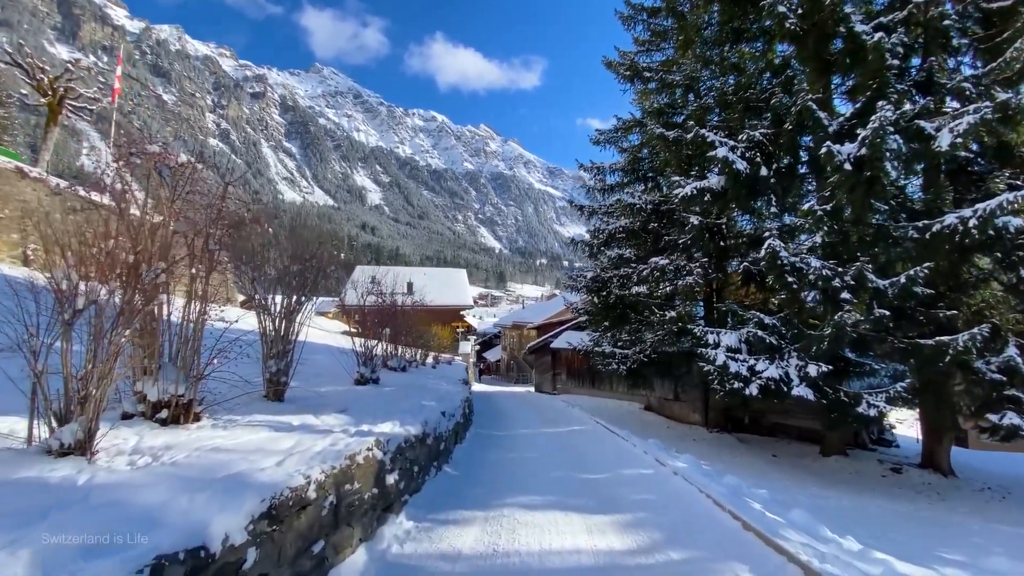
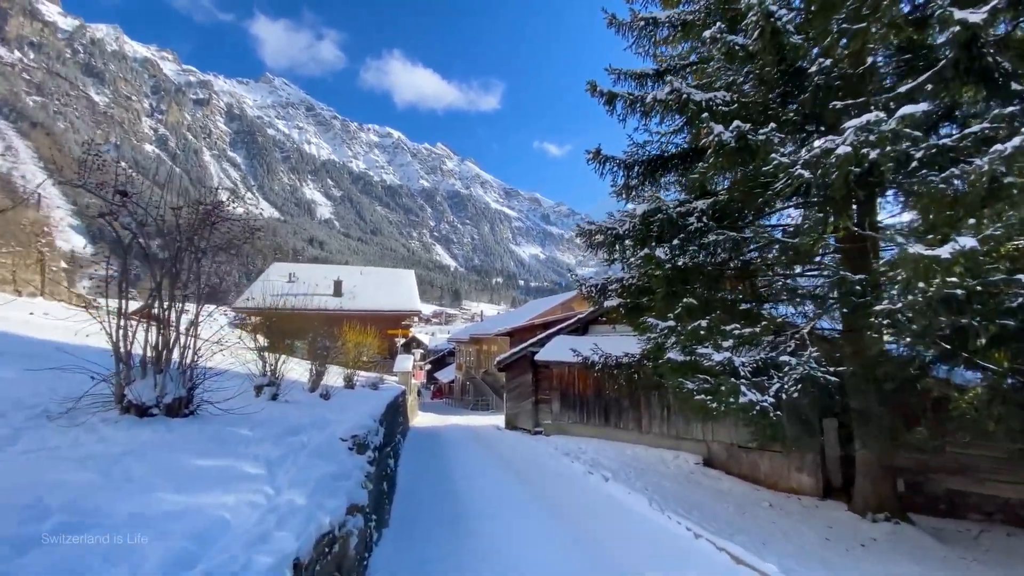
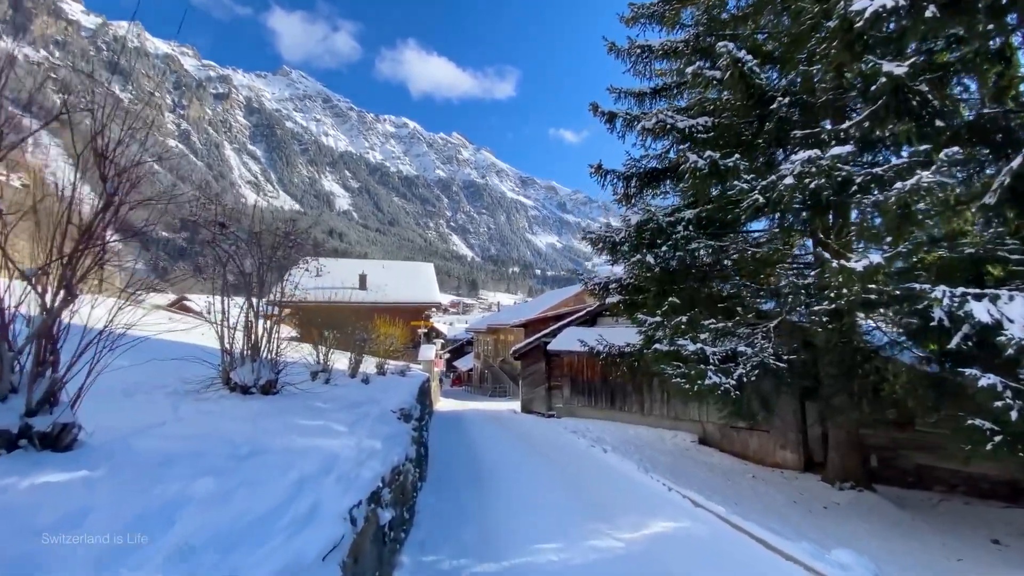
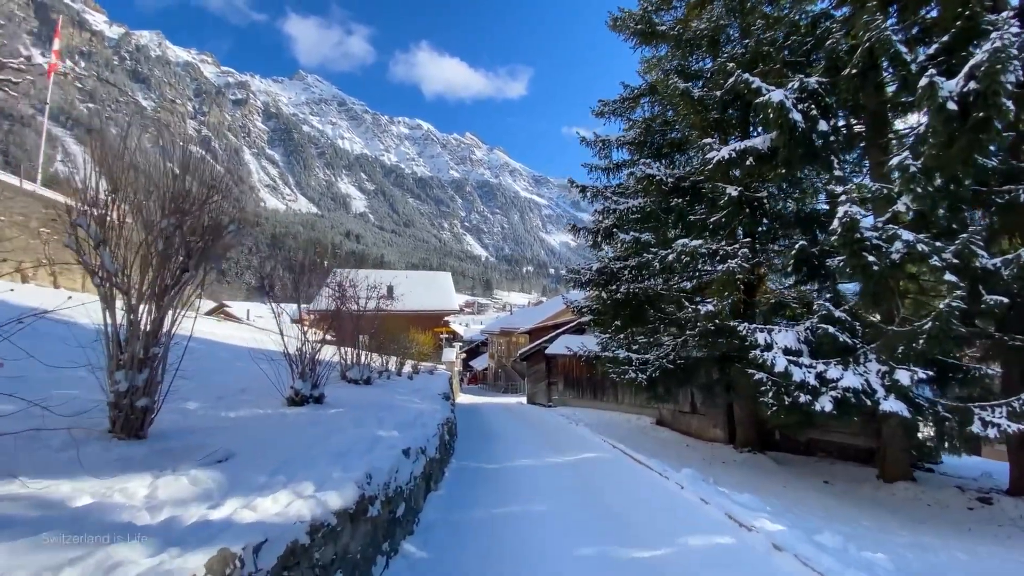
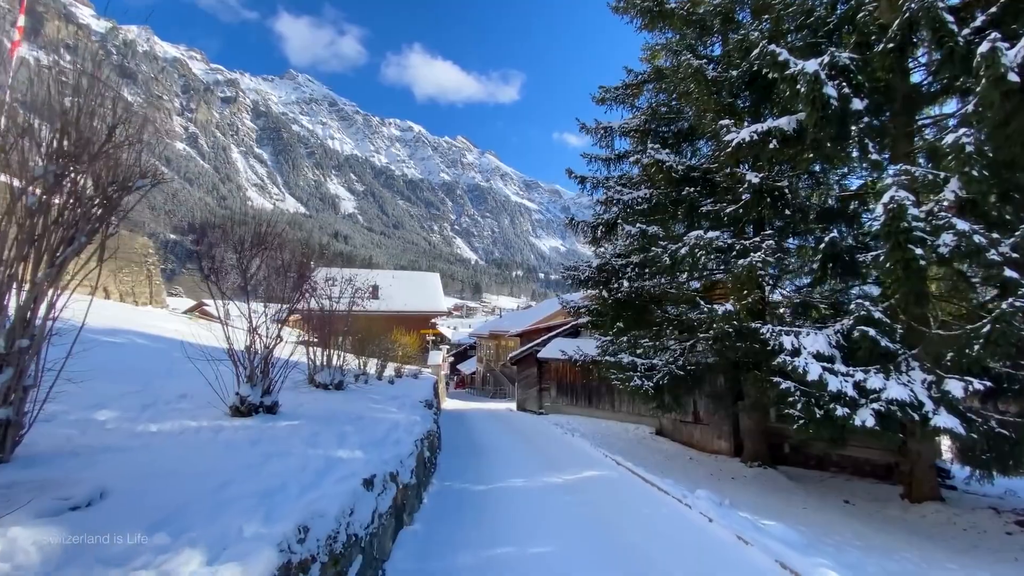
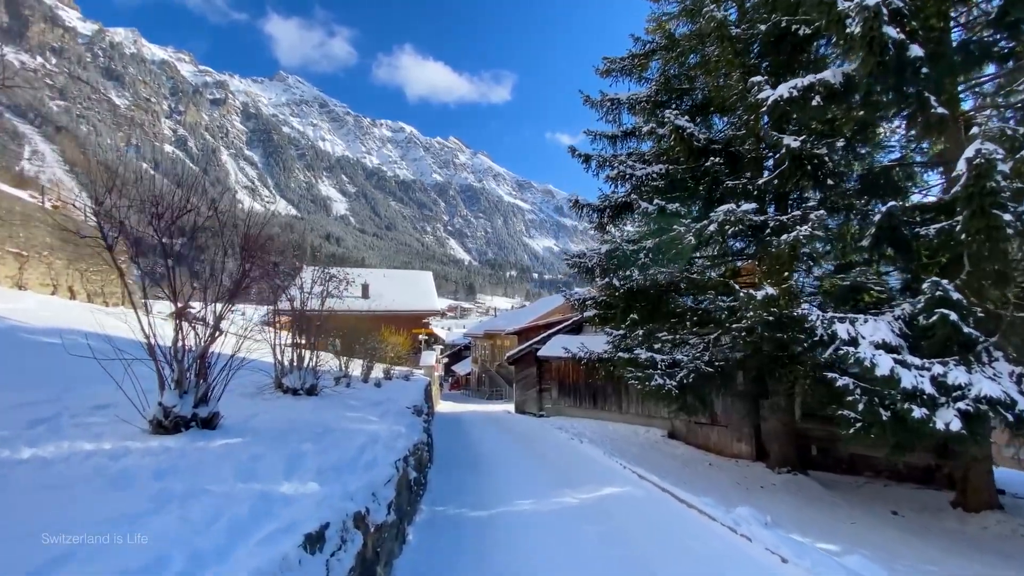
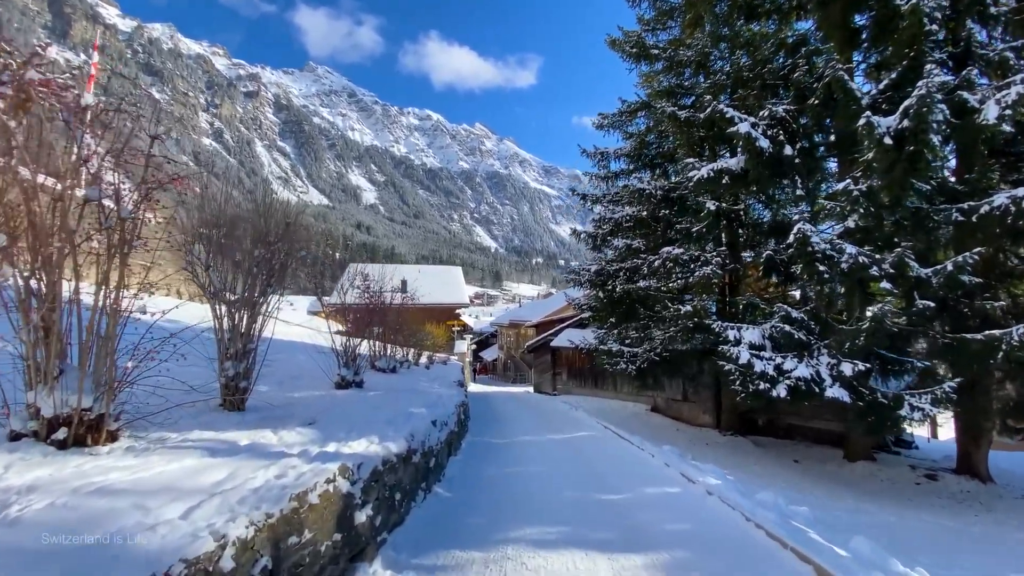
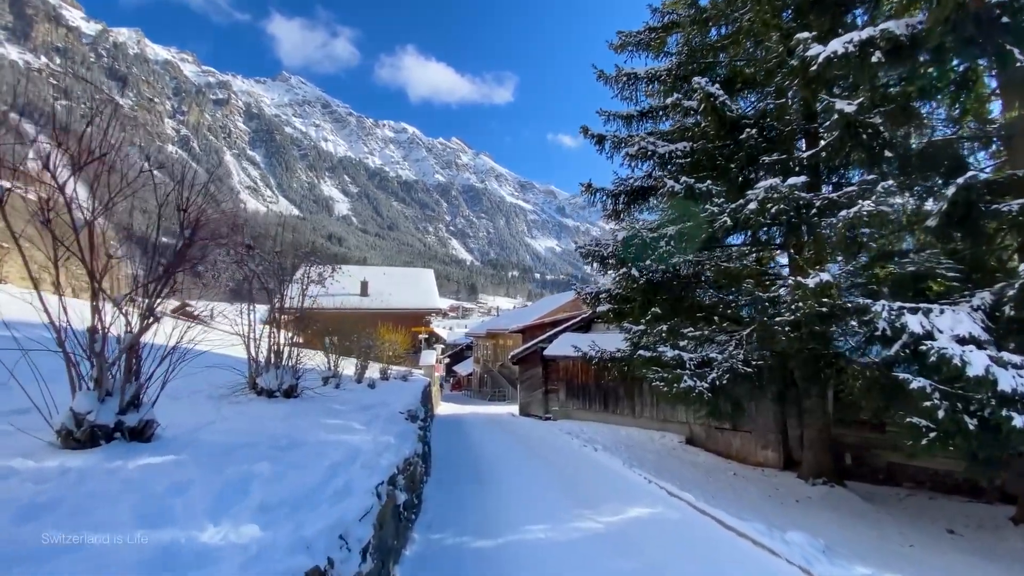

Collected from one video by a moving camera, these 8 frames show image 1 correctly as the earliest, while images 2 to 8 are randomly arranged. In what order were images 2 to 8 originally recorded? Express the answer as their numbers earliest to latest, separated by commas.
7, 4, 5, 6, 8, 3, 2
